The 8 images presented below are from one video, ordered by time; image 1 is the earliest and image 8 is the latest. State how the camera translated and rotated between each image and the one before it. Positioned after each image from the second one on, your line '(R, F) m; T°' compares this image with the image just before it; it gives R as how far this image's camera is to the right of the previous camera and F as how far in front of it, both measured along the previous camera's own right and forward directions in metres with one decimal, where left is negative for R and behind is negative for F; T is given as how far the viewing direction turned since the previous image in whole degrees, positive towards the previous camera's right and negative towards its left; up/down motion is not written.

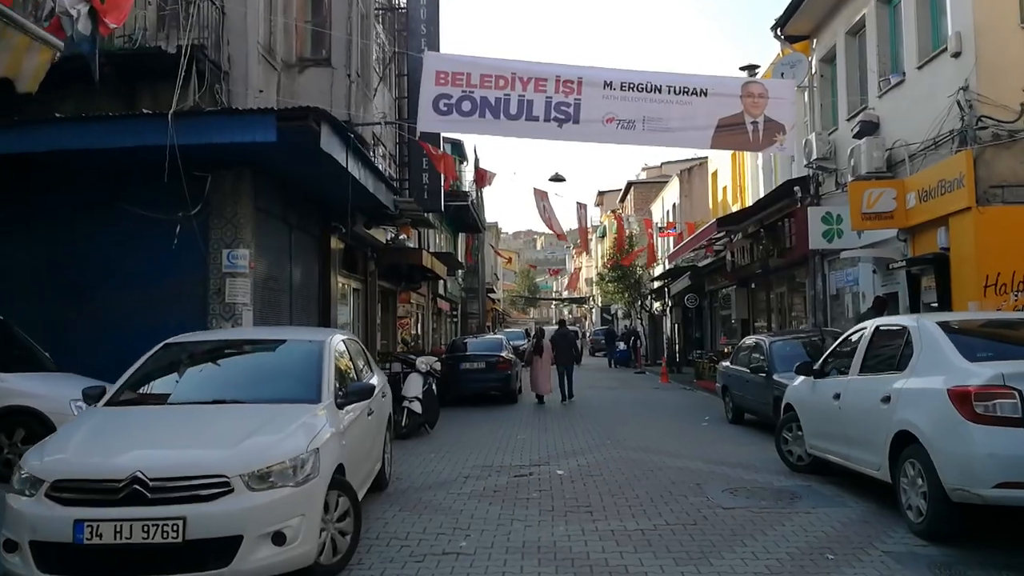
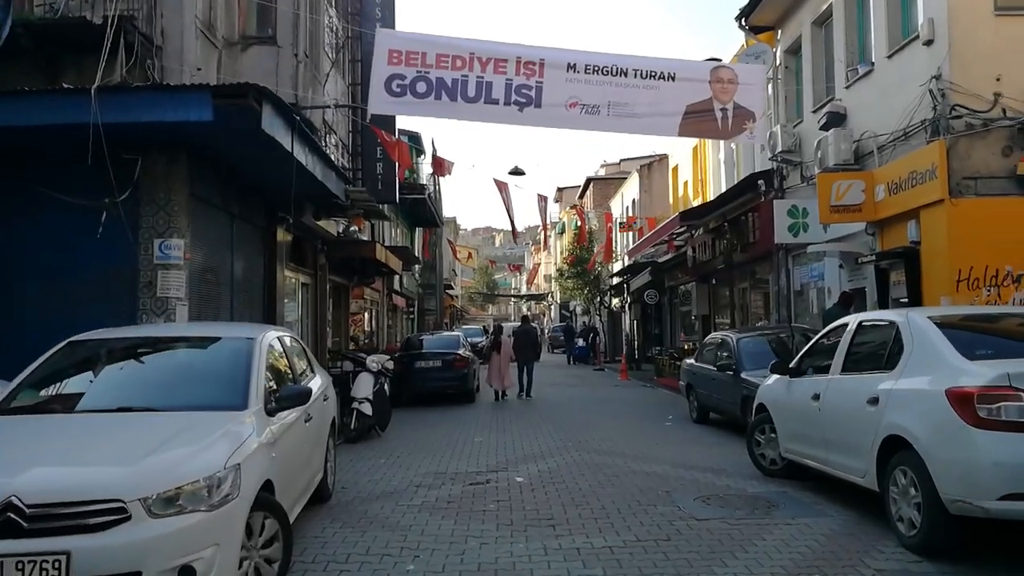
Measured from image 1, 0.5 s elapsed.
(0.0, +0.7) m; +3°
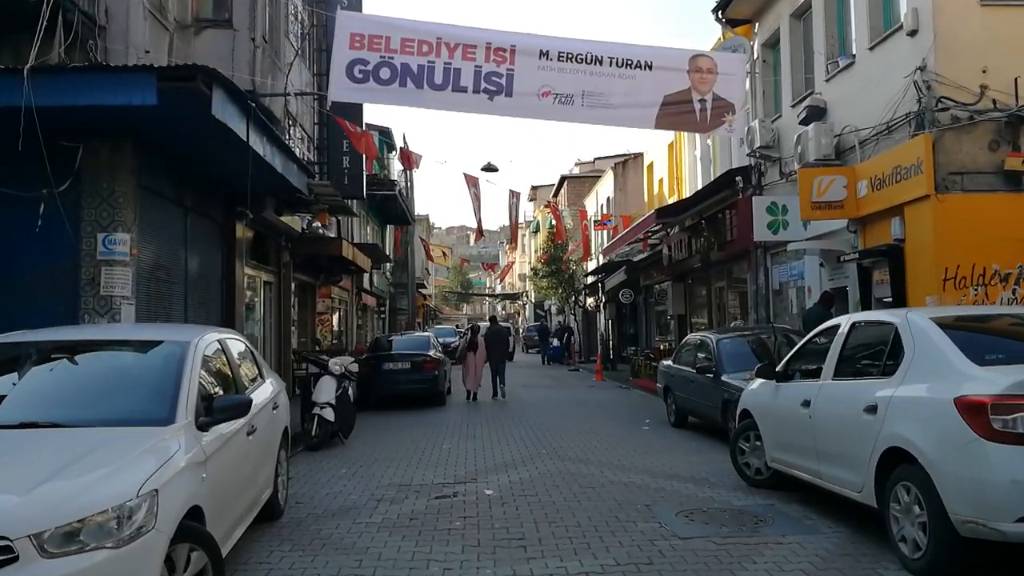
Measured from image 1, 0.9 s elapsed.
(+0.1, +0.6) m; +2°
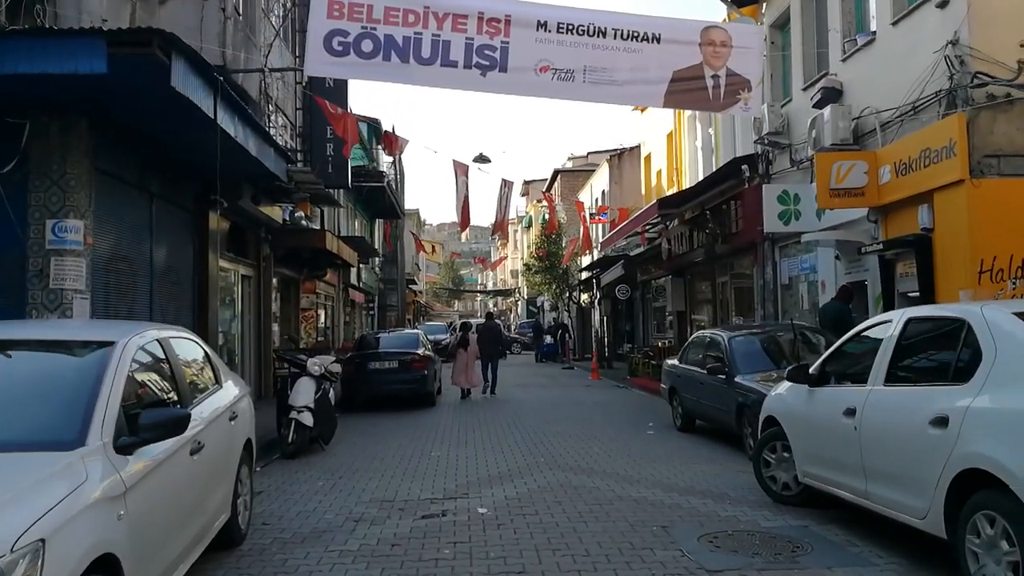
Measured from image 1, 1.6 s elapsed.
(0.0, +1.0) m; +1°
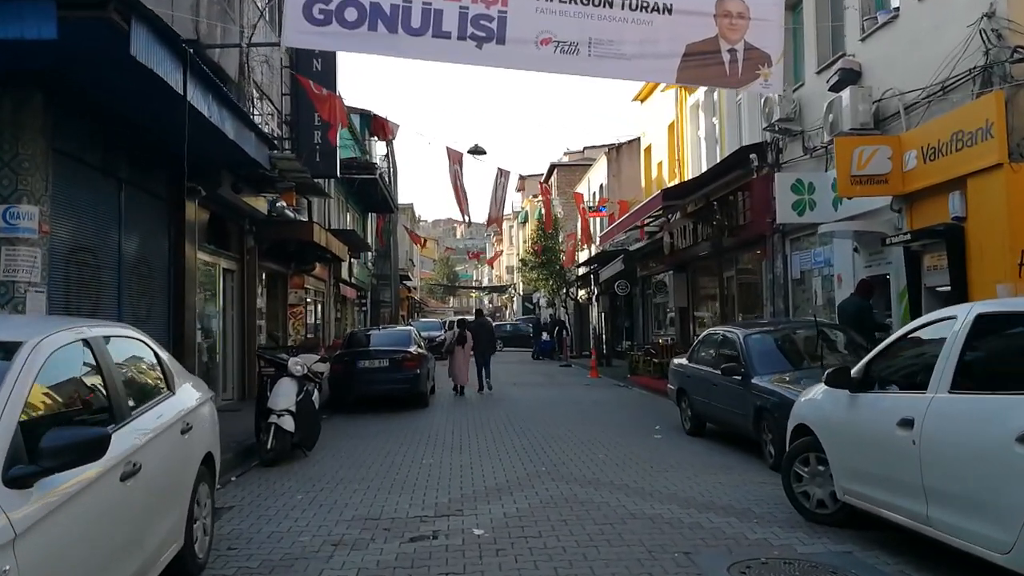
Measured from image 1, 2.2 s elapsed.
(0.0, +0.9) m; 0°
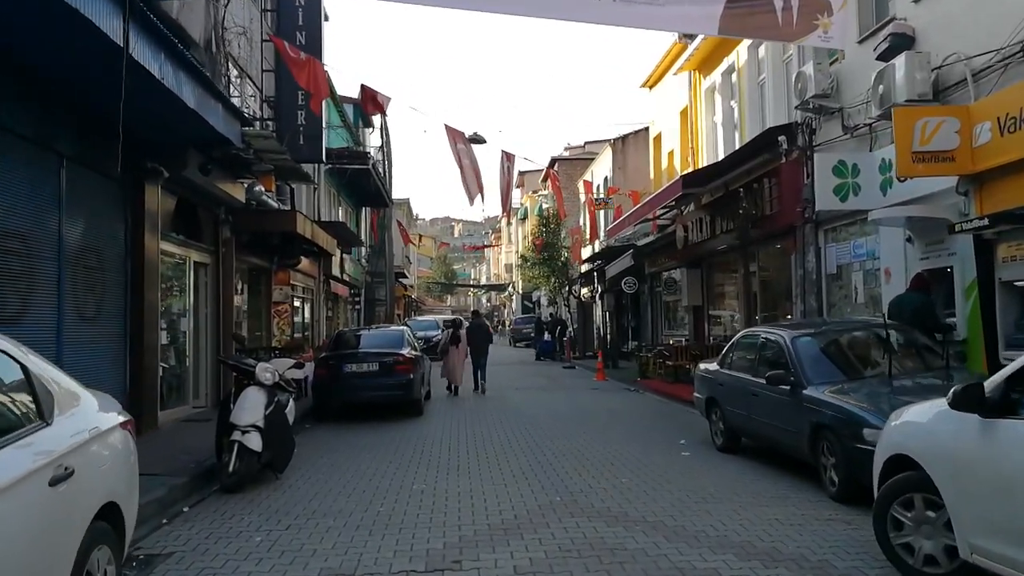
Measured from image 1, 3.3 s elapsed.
(-0.1, +1.6) m; 0°
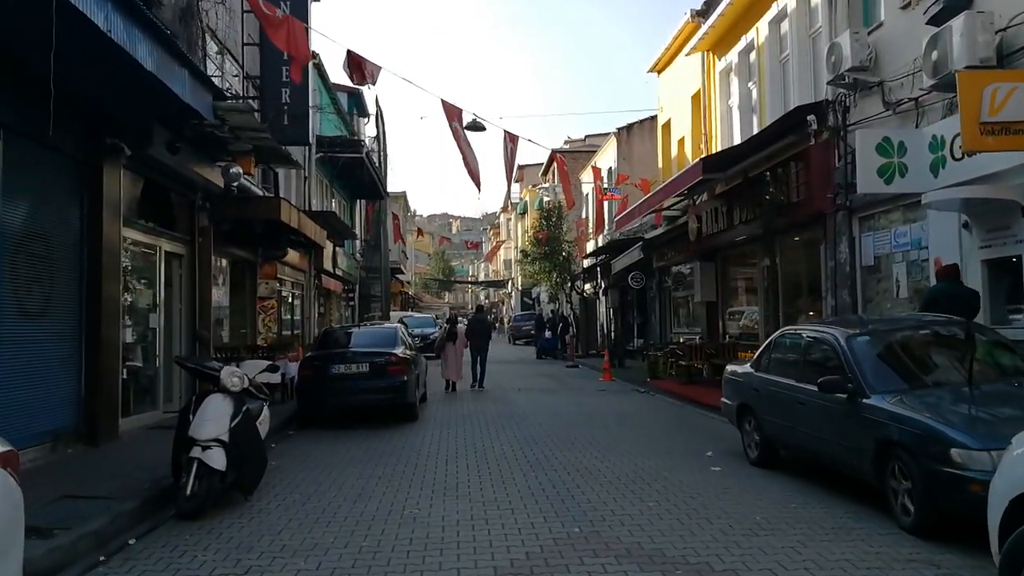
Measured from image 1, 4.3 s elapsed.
(-0.1, +1.3) m; 0°
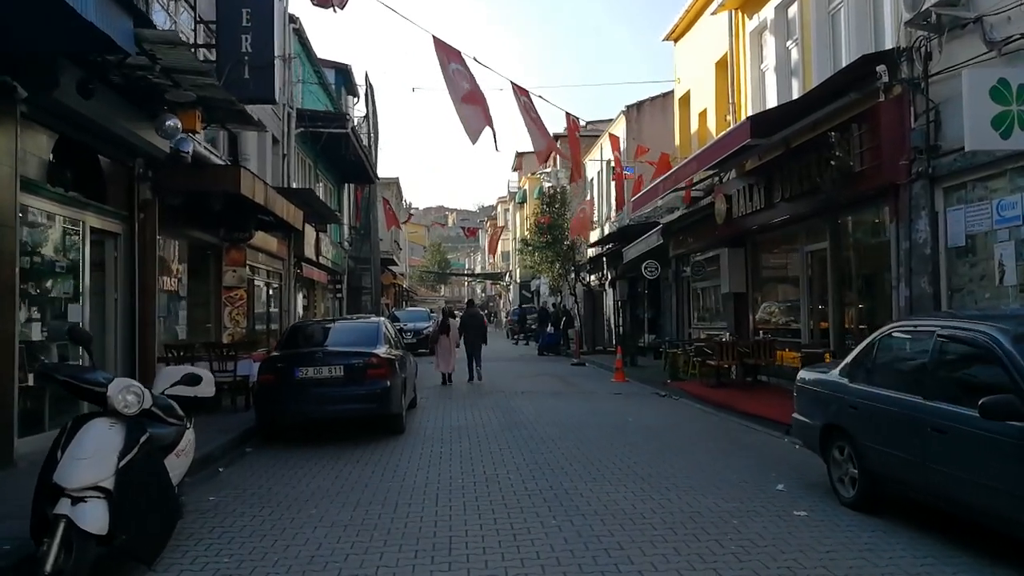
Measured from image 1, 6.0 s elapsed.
(-0.2, +2.4) m; 0°
